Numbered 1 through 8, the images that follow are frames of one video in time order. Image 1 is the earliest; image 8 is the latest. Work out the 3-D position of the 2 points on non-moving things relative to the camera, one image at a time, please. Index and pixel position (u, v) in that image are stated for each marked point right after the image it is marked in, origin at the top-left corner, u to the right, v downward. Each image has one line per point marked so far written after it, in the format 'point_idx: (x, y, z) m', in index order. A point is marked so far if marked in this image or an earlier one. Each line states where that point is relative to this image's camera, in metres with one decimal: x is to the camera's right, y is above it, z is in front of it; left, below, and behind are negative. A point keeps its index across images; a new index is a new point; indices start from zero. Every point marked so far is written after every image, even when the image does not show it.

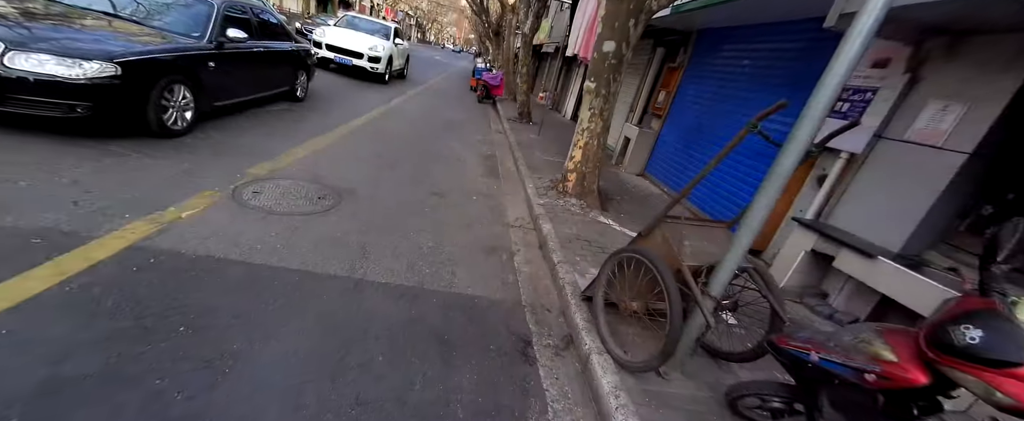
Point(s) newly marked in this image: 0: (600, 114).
0: (+1.3, +1.4, +4.5) m
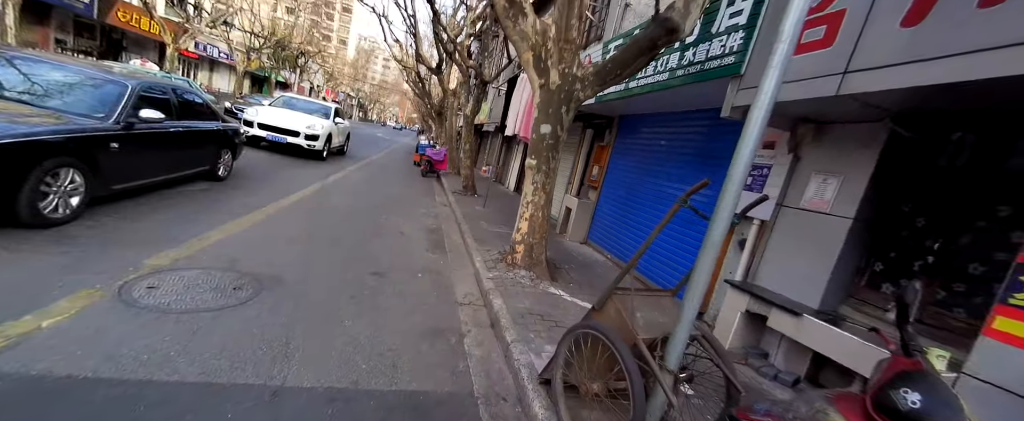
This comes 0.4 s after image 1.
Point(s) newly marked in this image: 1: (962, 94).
0: (+0.5, +0.4, +4.8) m
1: (+2.9, +0.7, +2.0) m
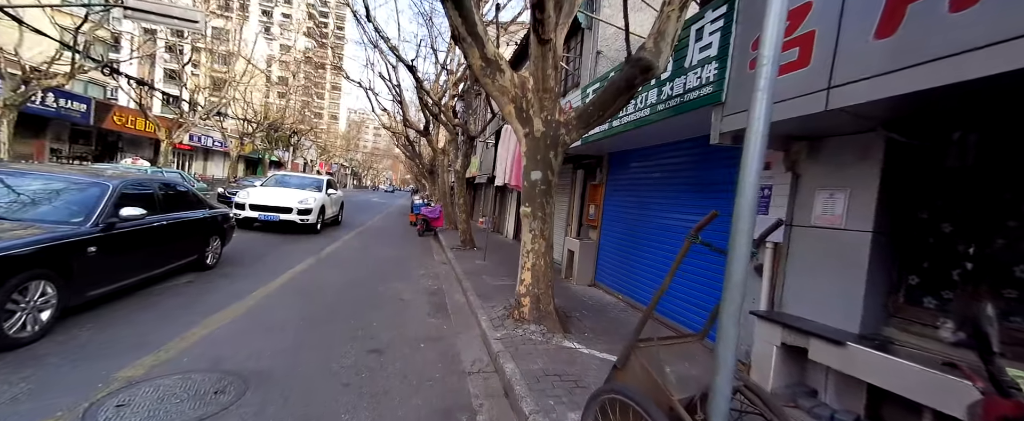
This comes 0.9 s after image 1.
0: (+0.4, -0.3, +4.6) m
1: (+2.8, +0.7, +2.0) m
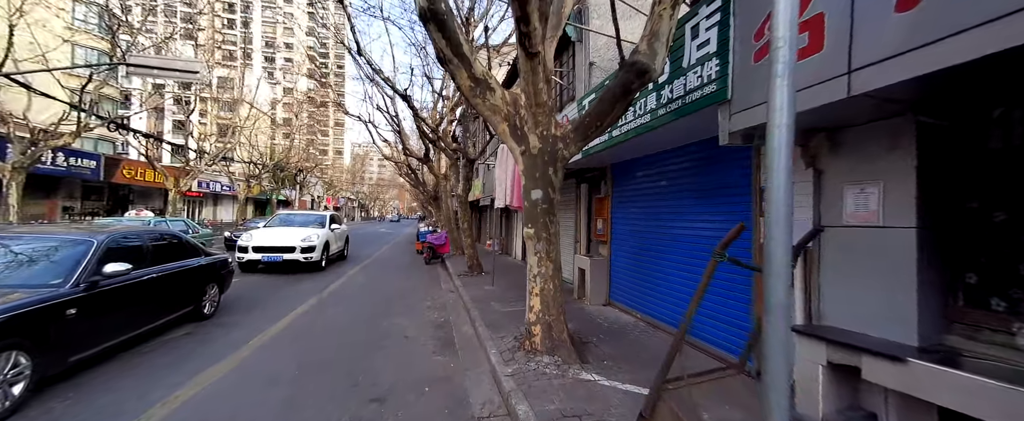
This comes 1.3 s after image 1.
0: (+0.5, -0.6, +4.3) m
1: (+2.7, +0.8, +1.7) m
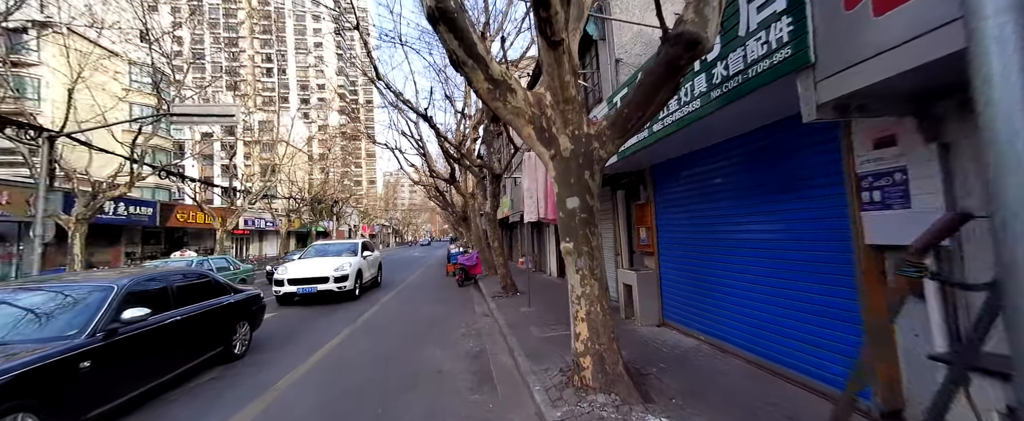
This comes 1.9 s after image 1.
0: (+0.9, -0.7, +3.7) m
1: (+2.7, +1.0, +1.0) m
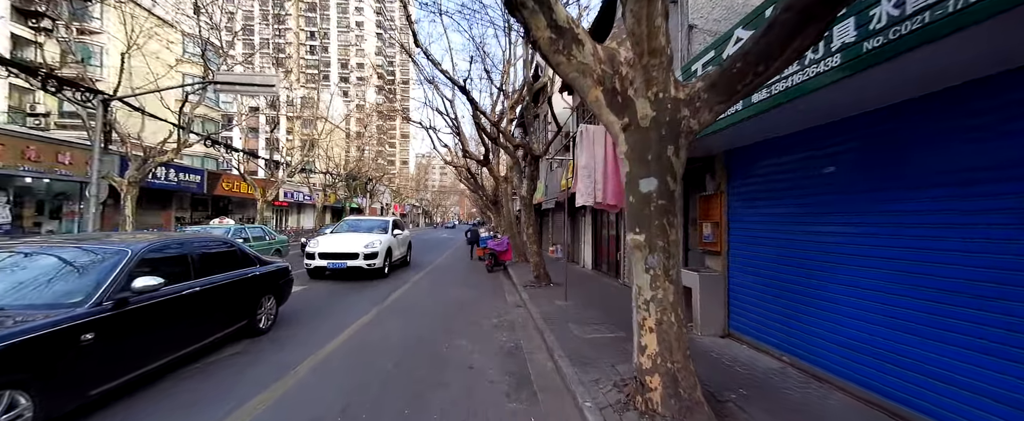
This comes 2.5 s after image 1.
0: (+1.4, -0.6, +3.0) m
1: (+3.1, +0.9, +0.1) m
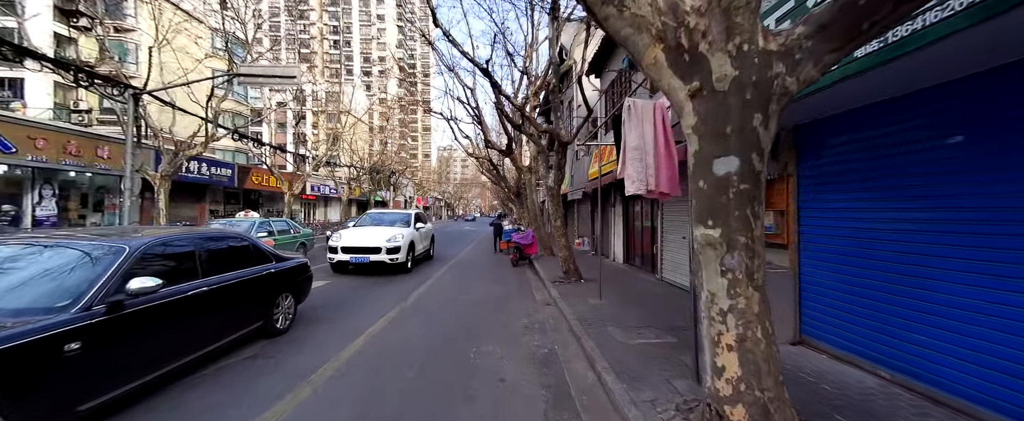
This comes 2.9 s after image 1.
0: (+1.7, -0.5, +2.3) m
1: (+3.2, +0.9, -0.7) m
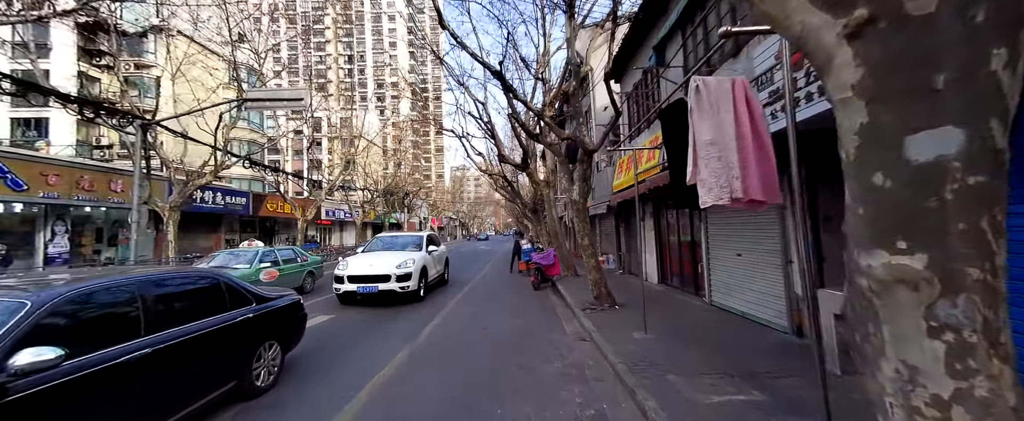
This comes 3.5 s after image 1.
0: (+2.0, -0.5, +1.3) m
1: (+3.2, +1.1, -1.7) m
